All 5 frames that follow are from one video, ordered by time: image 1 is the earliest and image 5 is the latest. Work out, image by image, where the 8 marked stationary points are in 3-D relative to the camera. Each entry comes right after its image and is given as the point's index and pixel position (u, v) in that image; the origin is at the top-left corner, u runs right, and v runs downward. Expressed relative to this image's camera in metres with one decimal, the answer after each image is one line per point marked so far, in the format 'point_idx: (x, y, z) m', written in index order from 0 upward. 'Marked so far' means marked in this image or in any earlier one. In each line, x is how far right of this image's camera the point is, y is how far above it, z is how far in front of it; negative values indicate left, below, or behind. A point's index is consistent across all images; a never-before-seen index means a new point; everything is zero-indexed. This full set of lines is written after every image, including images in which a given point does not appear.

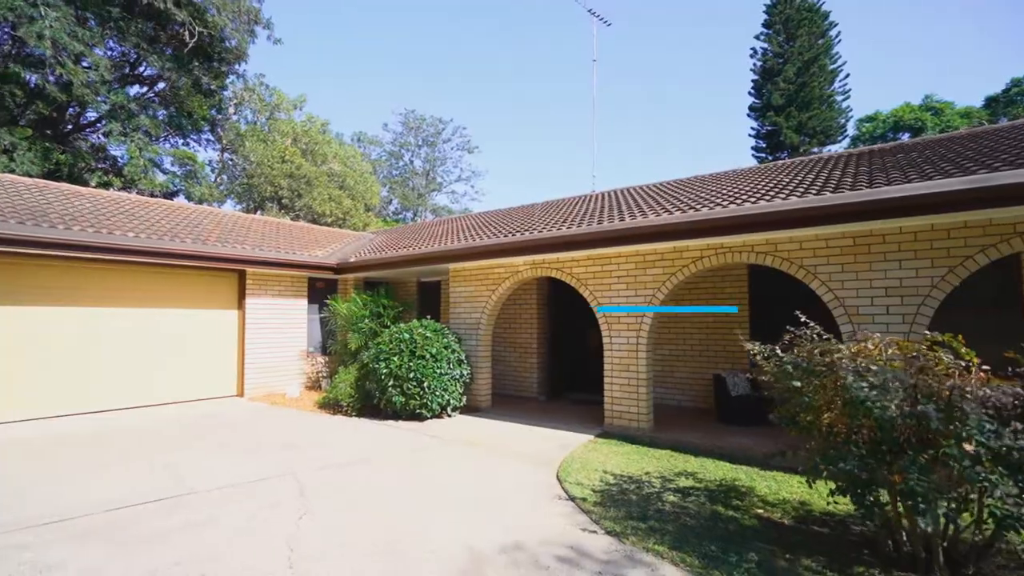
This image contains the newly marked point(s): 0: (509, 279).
0: (-0.1, +0.1, +8.4) m
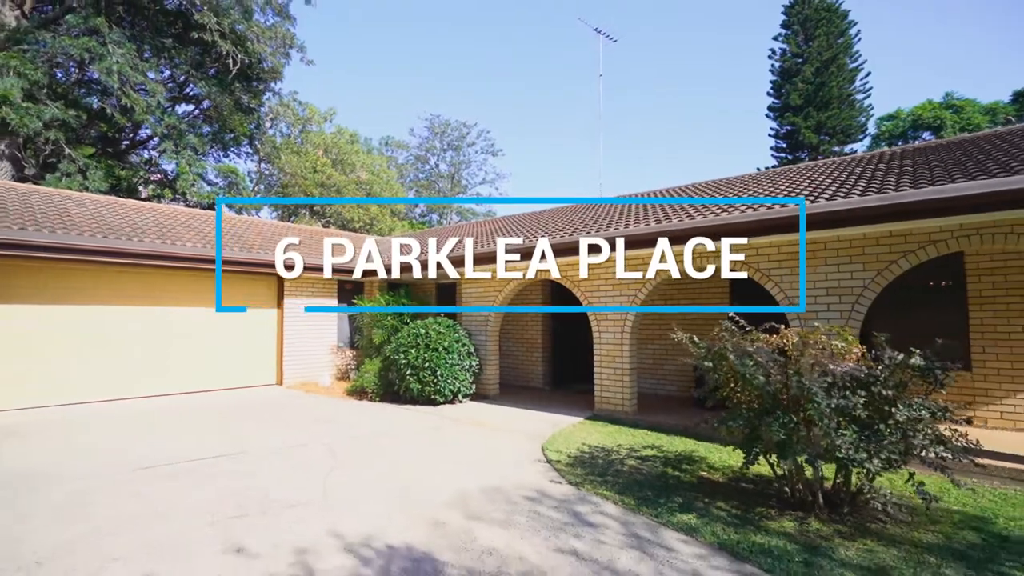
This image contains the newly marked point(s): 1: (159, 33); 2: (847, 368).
0: (0.0, +0.1, +9.4) m
1: (-11.9, +8.6, +16.5) m
2: (+2.6, -0.6, +3.7) m
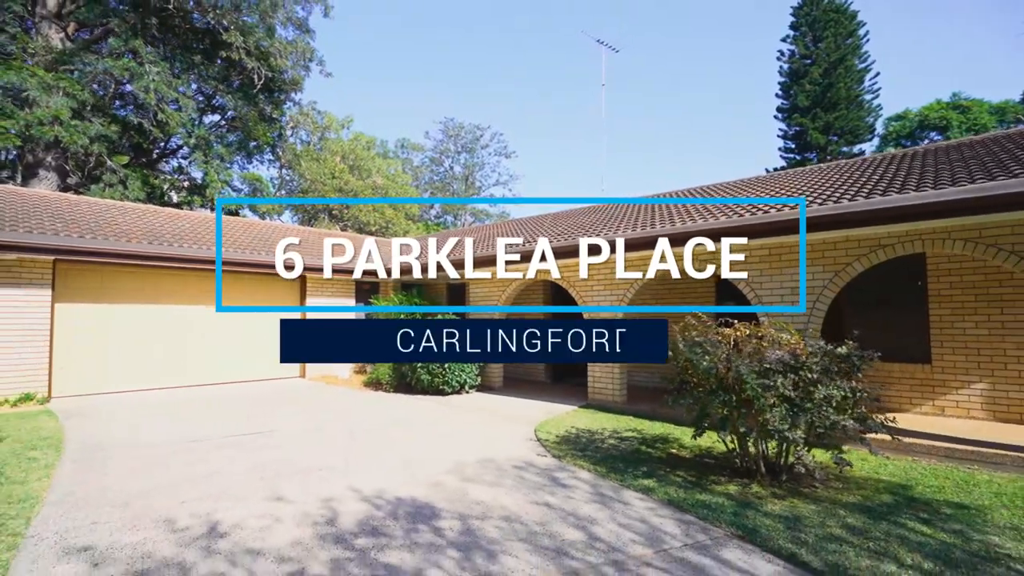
0: (+0.1, +0.1, +10.2) m
1: (-11.6, +8.6, +17.7) m
2: (+2.4, -0.6, +4.5) m
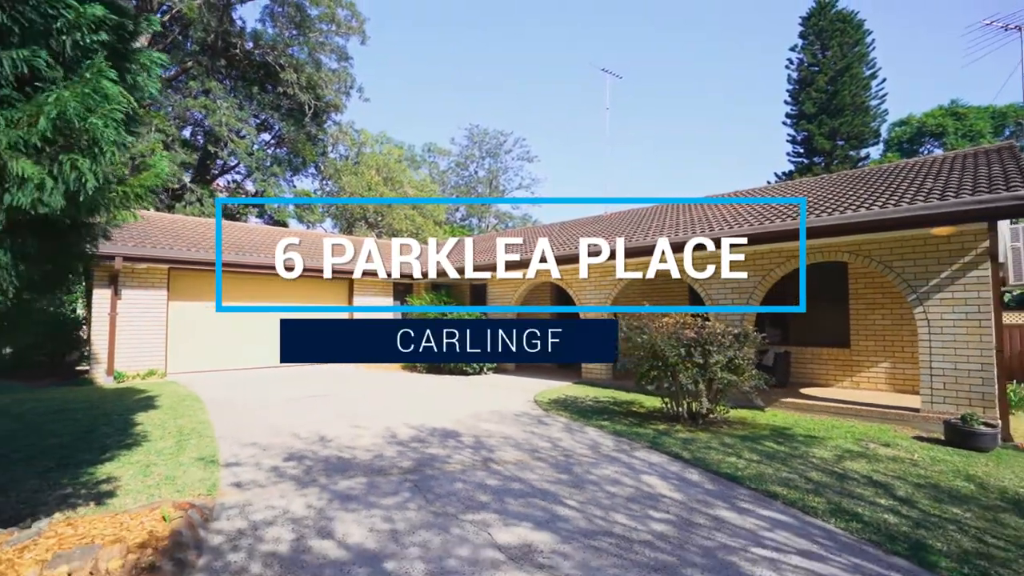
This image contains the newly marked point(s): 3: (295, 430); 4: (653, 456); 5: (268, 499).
0: (+0.3, +0.1, +12.4) m
1: (-11.0, +8.6, +20.4) m
2: (+2.4, -0.6, +6.5) m
3: (-2.8, -1.8, +6.4) m
4: (+1.5, -1.8, +5.4) m
5: (-2.1, -1.8, +4.2) m
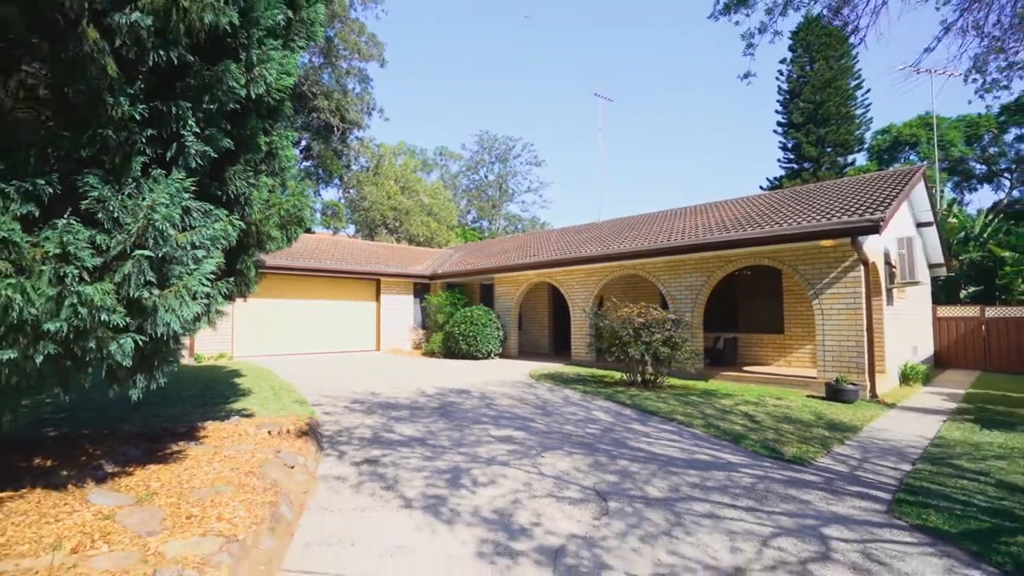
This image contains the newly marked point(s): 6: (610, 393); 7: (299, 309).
0: (+0.4, +0.1, +14.7) m
1: (-10.8, +8.6, +23.1) m
2: (+2.3, -0.6, +8.8) m
3: (-2.9, -1.8, +8.8) m
4: (+1.4, -1.8, +7.7) m
5: (-2.2, -1.7, +6.6) m
6: (+1.7, -1.8, +8.5) m
7: (-6.7, -0.7, +15.5) m
